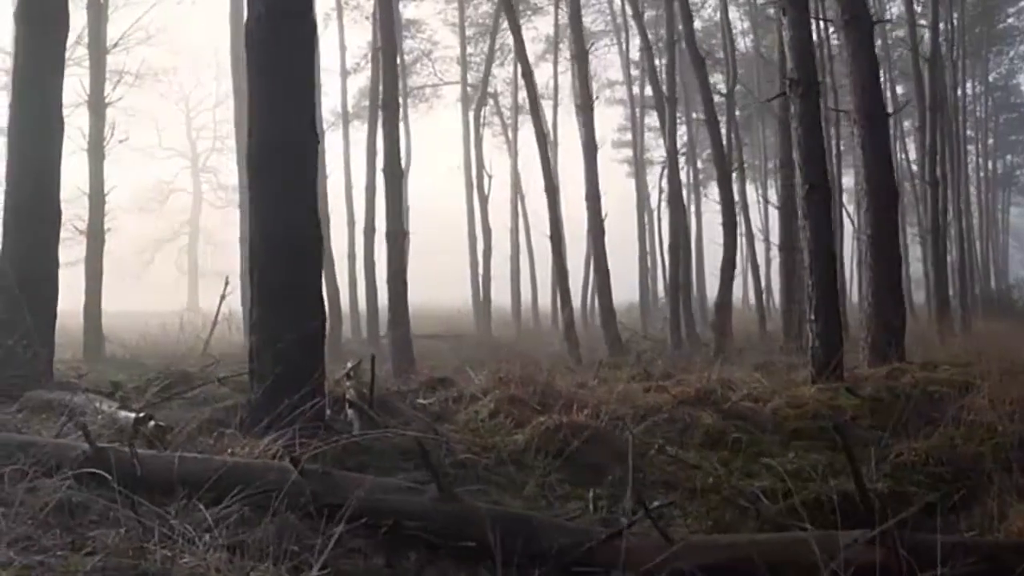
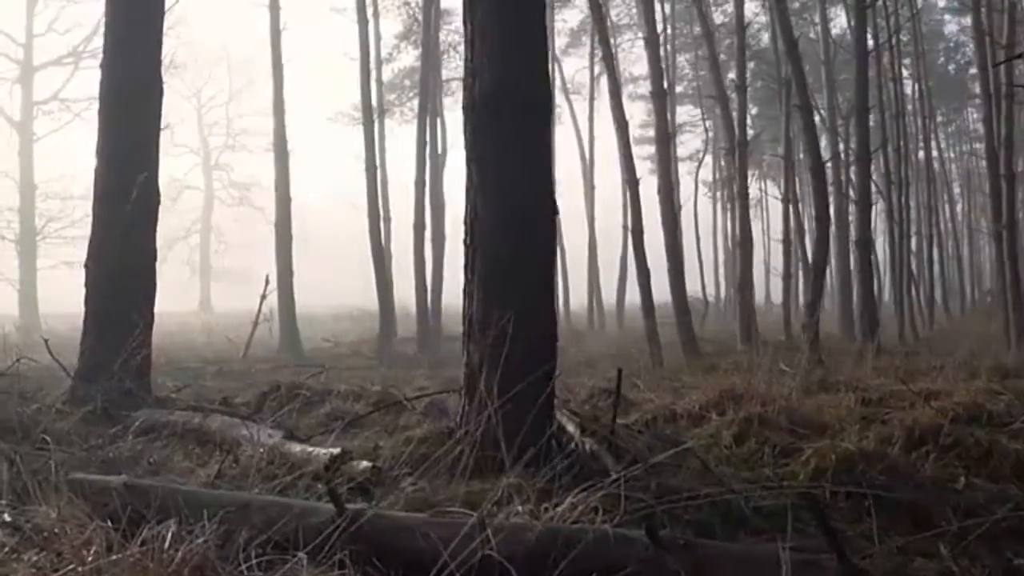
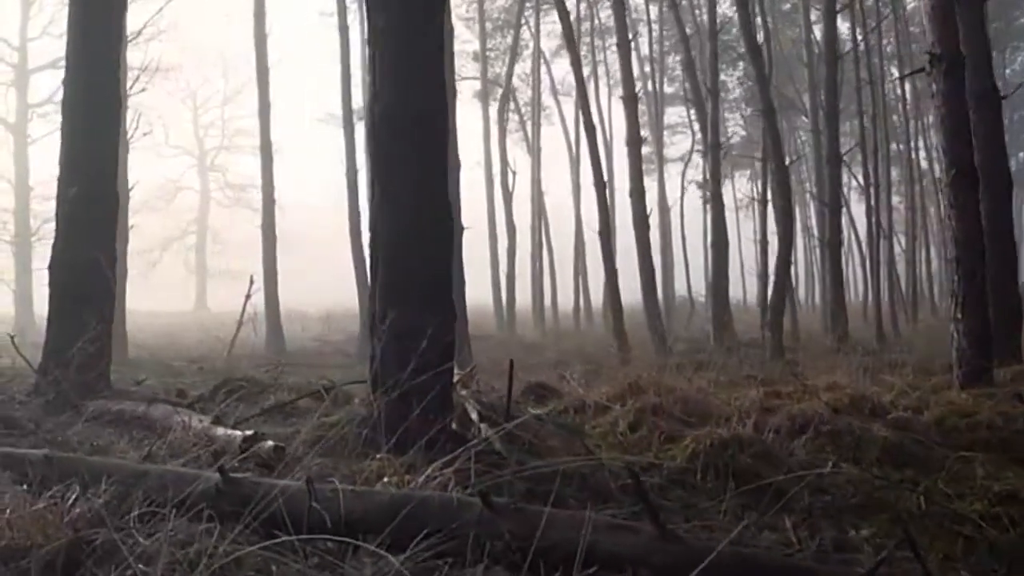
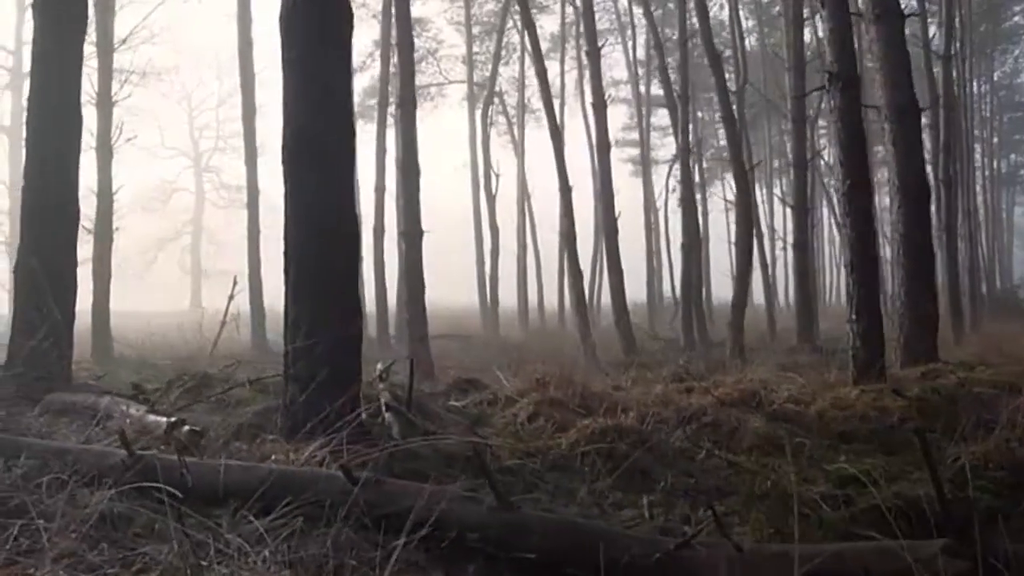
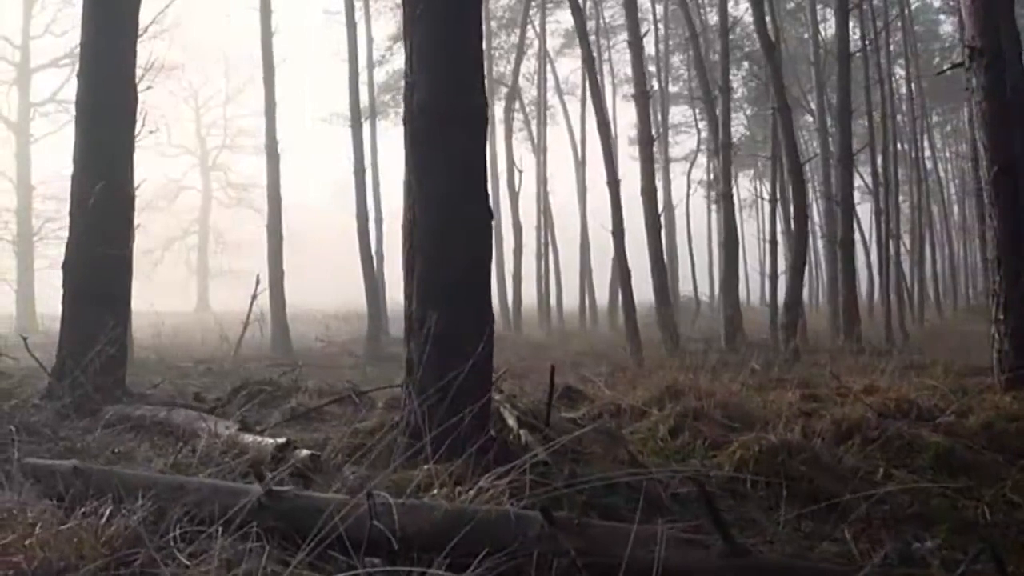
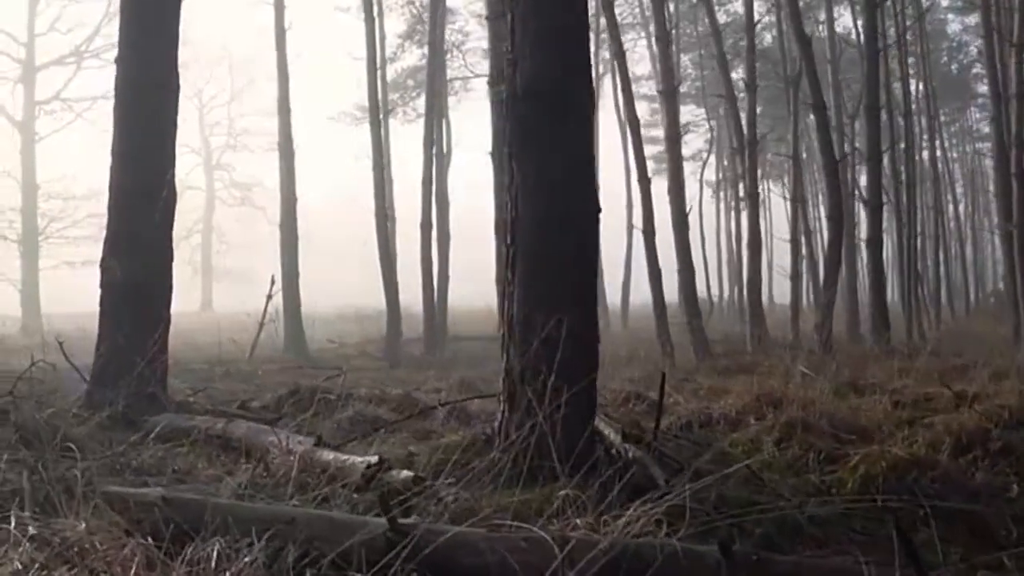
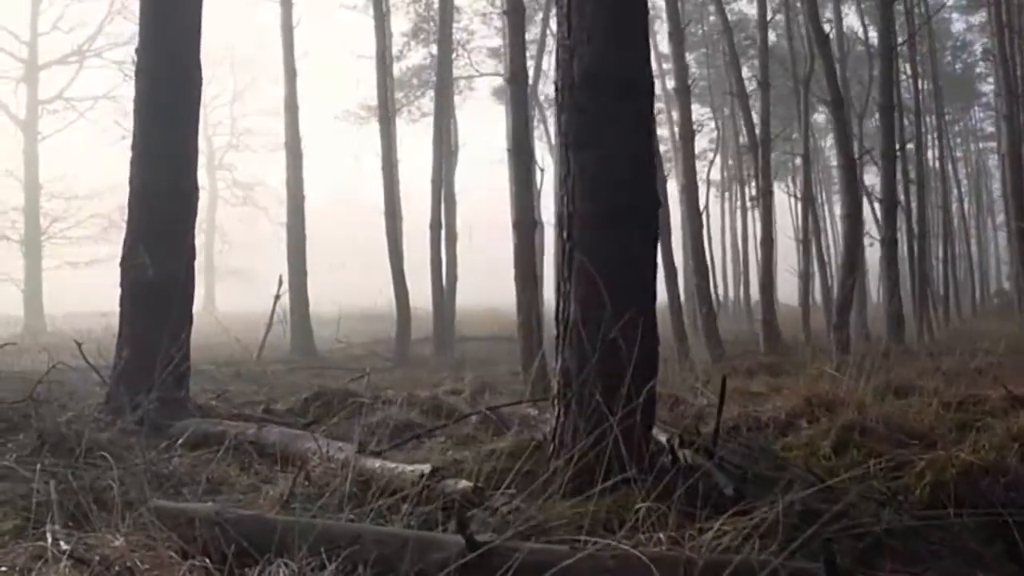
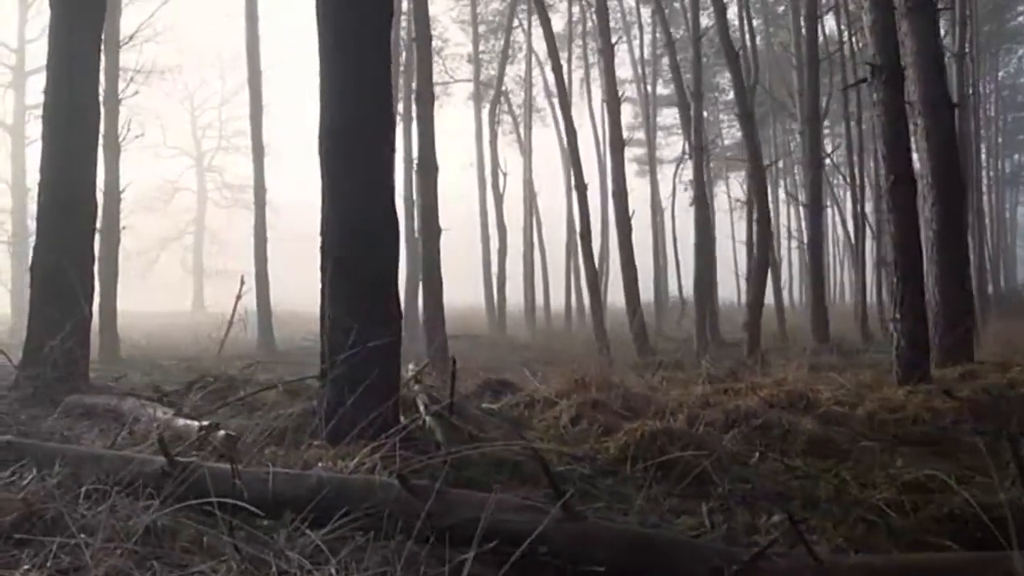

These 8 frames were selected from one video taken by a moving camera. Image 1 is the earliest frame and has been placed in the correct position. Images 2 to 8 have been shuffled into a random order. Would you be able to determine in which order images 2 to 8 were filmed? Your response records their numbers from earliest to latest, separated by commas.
4, 8, 3, 5, 2, 6, 7
